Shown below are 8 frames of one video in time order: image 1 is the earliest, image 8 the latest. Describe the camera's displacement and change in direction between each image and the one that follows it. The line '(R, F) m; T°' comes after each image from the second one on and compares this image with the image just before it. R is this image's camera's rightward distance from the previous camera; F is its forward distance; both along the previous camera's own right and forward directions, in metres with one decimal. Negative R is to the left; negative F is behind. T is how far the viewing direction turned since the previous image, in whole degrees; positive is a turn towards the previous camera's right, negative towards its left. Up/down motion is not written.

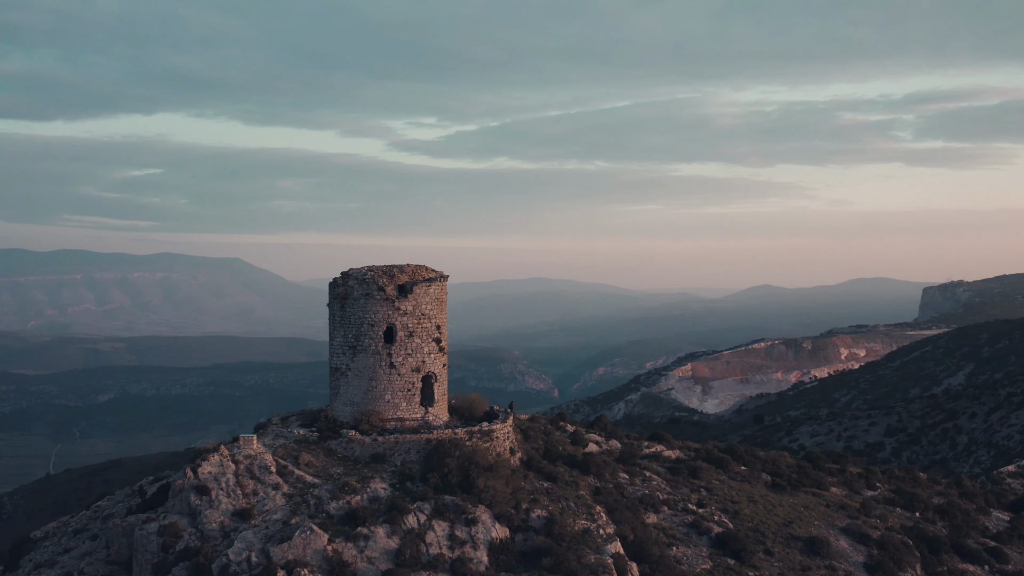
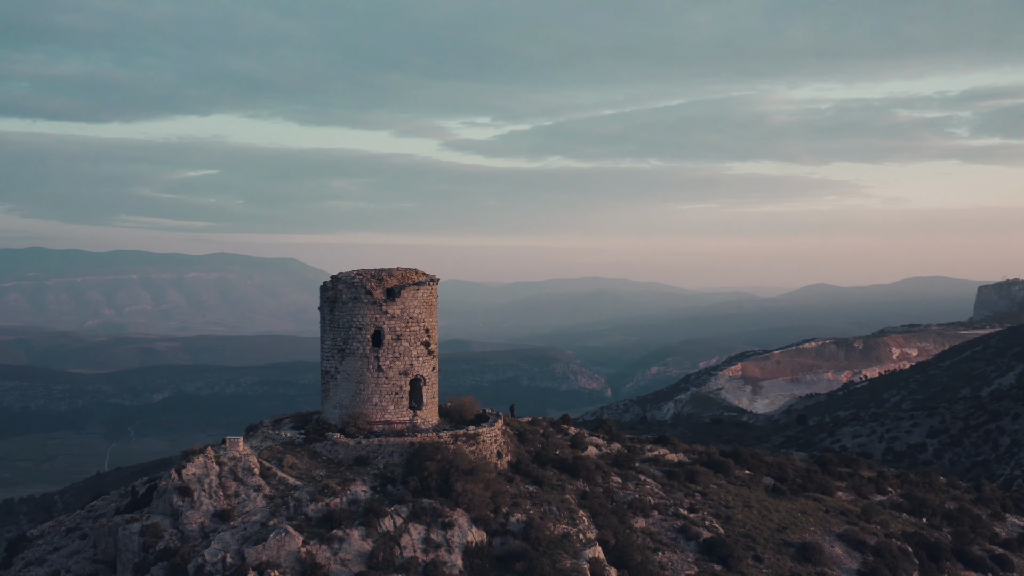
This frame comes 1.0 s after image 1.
(+0.8, 0.0) m; -3°
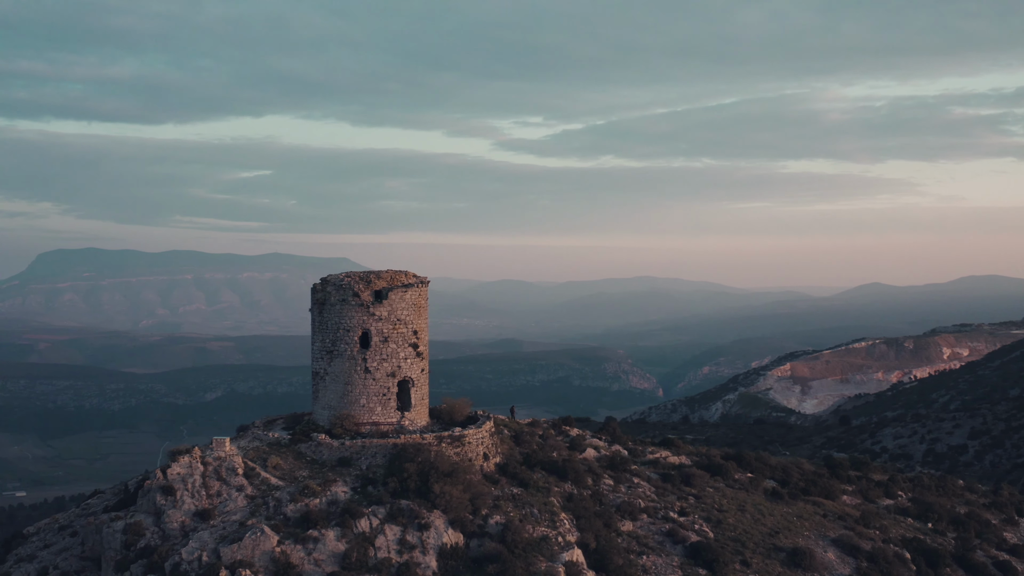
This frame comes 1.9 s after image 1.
(+0.8, 0.0) m; -3°
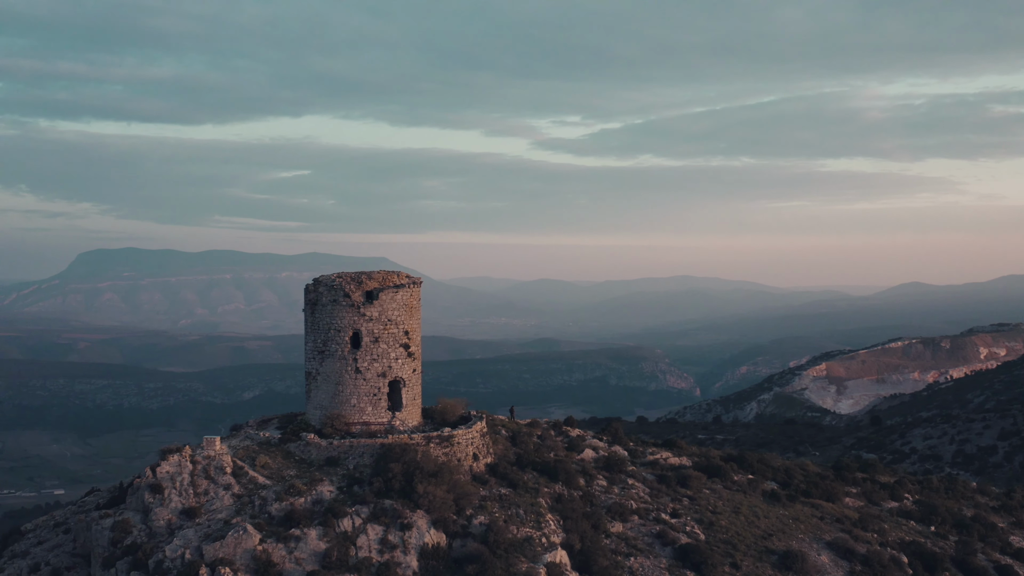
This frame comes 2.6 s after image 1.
(+0.6, 0.0) m; -2°
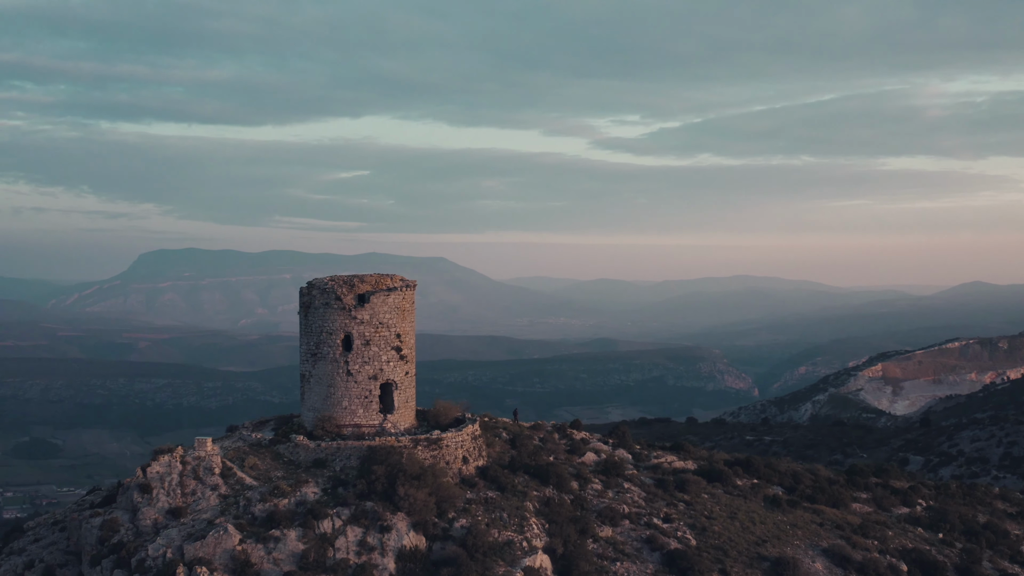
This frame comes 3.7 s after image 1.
(+0.8, 0.0) m; -3°
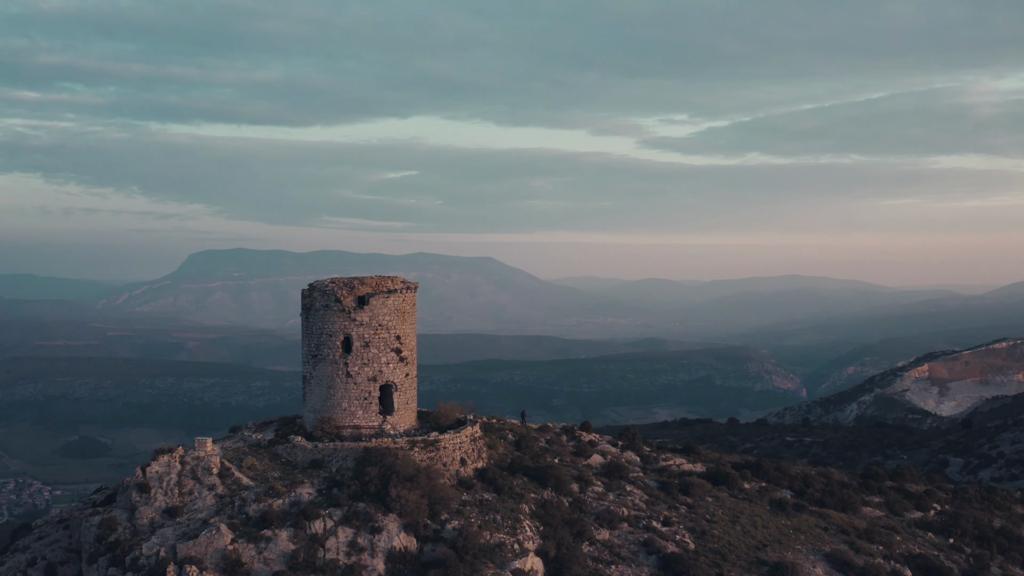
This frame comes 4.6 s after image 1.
(+0.6, 0.0) m; -3°
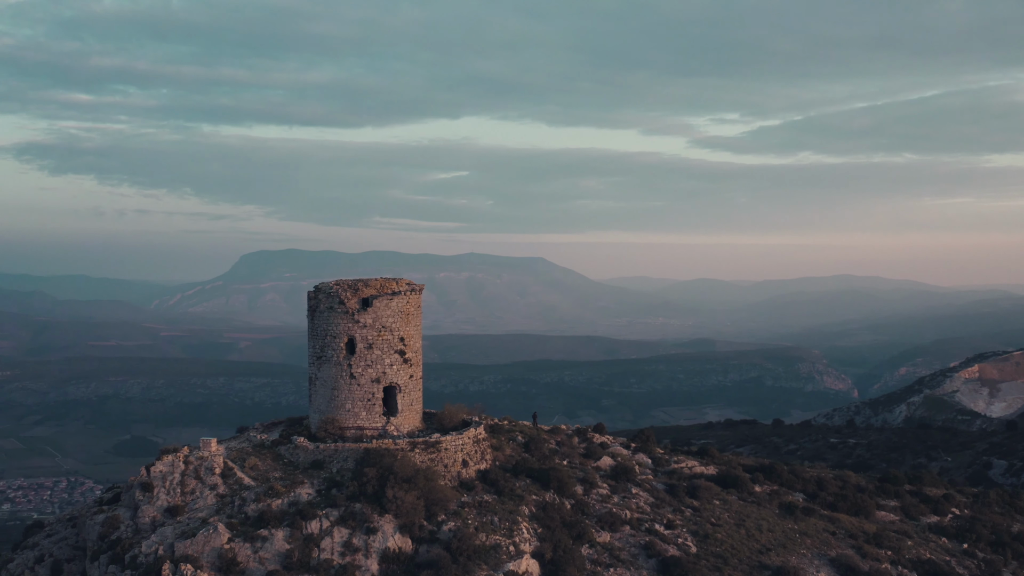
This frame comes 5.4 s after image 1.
(+0.6, 0.0) m; -3°
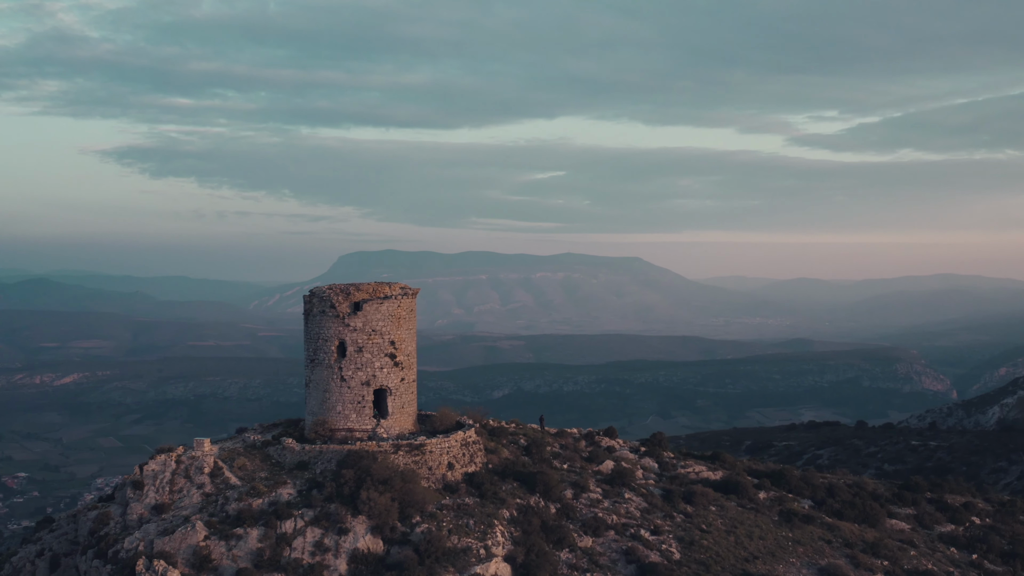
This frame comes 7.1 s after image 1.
(+1.4, 0.0) m; -5°
